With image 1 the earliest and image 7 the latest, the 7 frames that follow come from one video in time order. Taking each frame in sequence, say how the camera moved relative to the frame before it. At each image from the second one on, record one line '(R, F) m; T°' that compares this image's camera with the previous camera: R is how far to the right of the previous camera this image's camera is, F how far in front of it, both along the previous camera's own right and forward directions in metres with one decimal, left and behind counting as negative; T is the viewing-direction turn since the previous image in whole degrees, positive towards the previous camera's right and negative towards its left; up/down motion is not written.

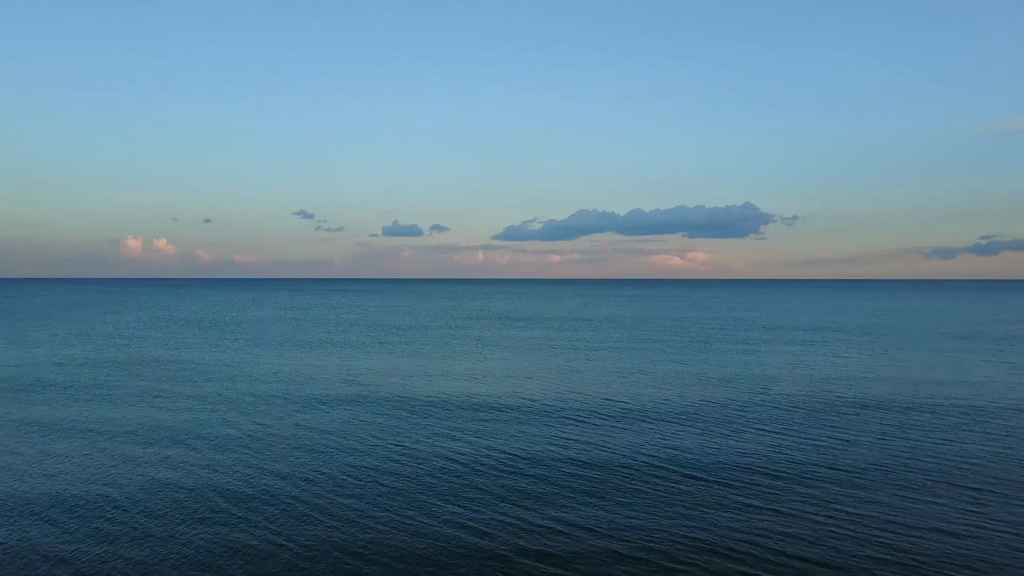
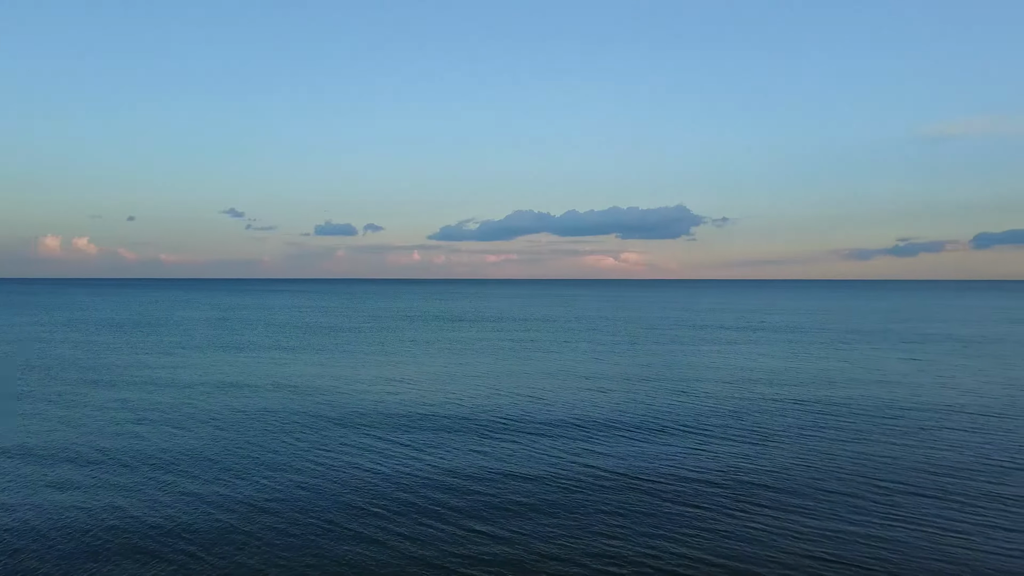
(+0.4, +0.2) m; +5°
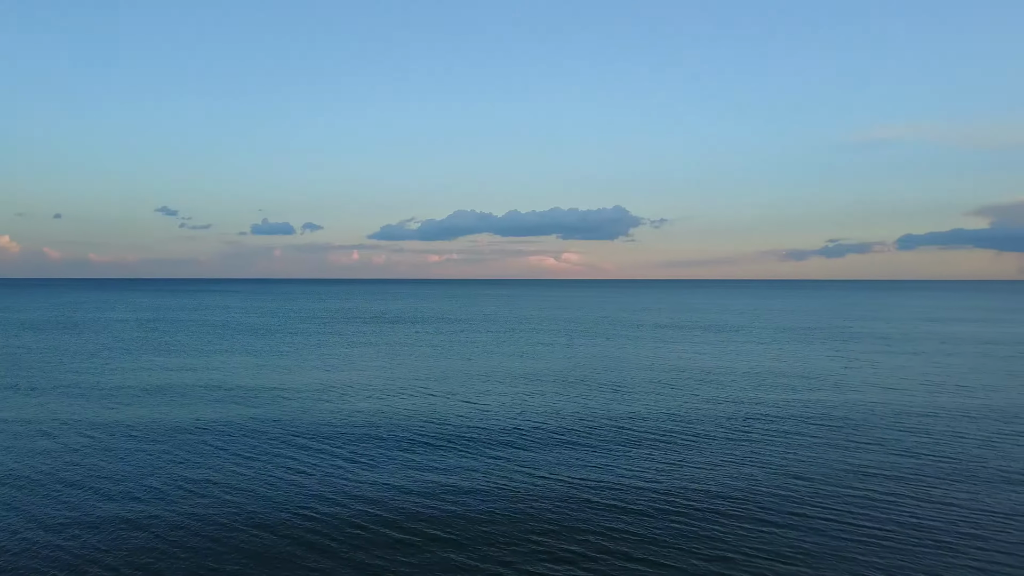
(-0.6, +0.2) m; +4°
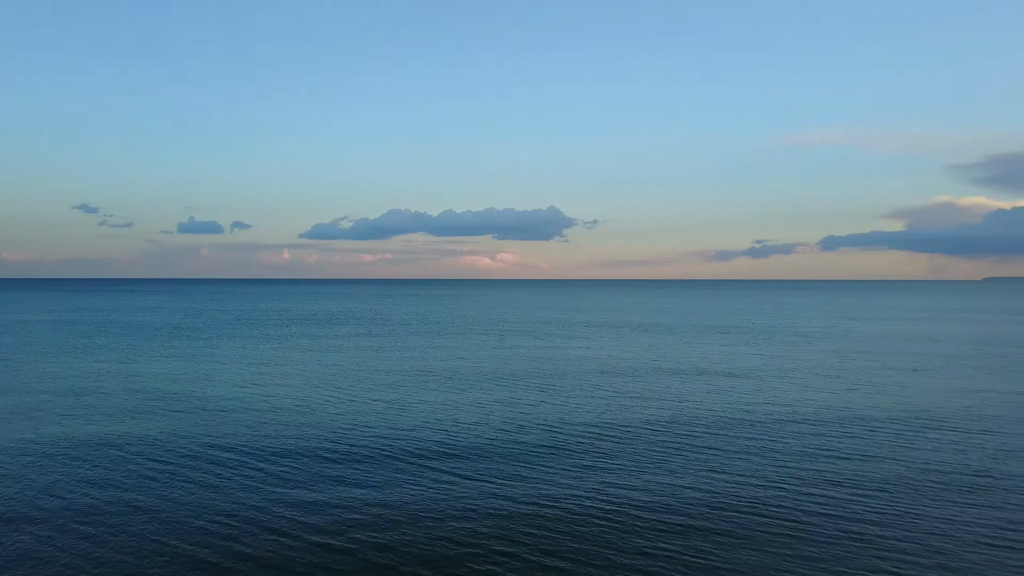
(-1.5, -0.4) m; +5°
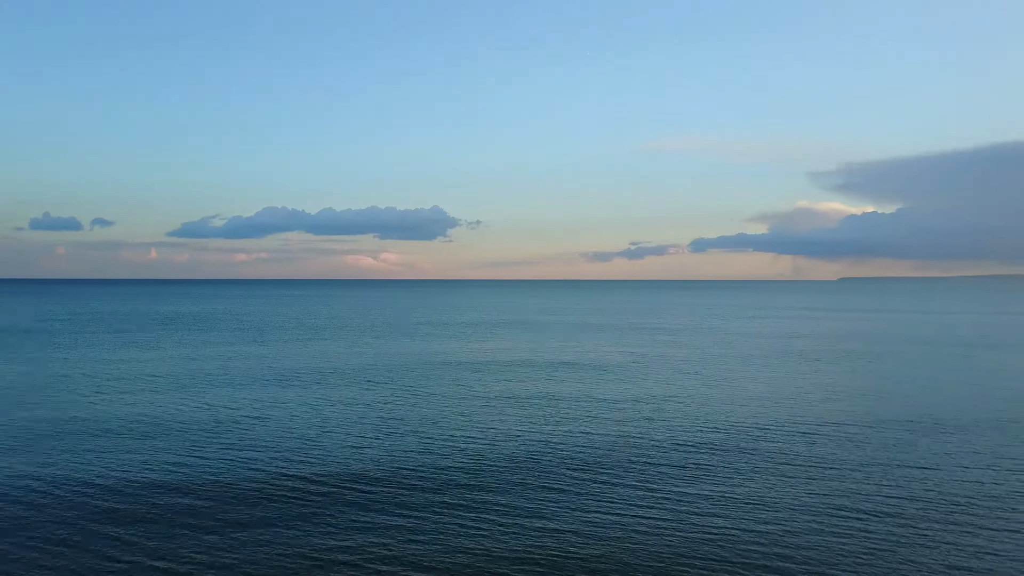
(+0.2, +0.2) m; +8°
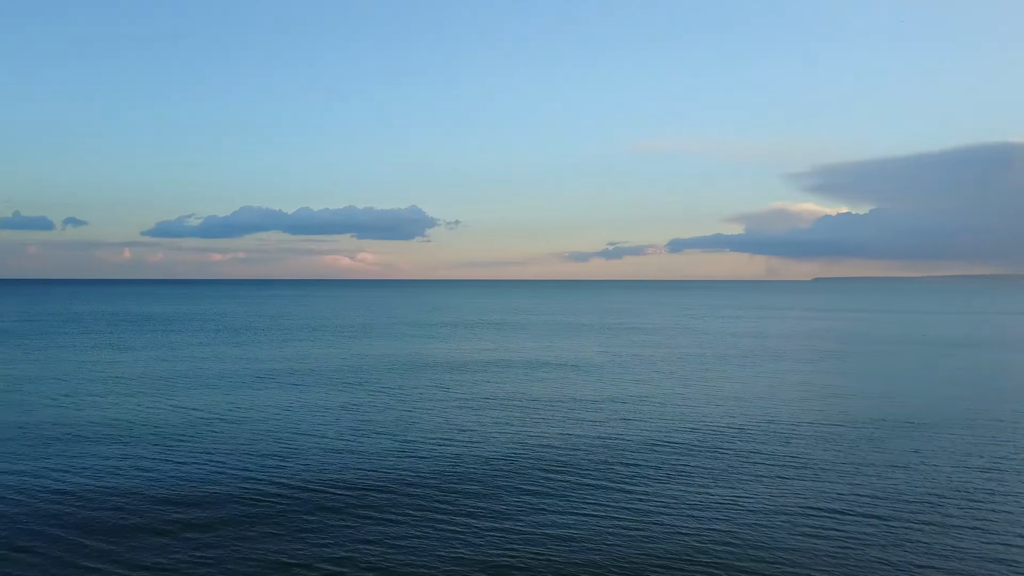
(+1.7, +0.5) m; -17°
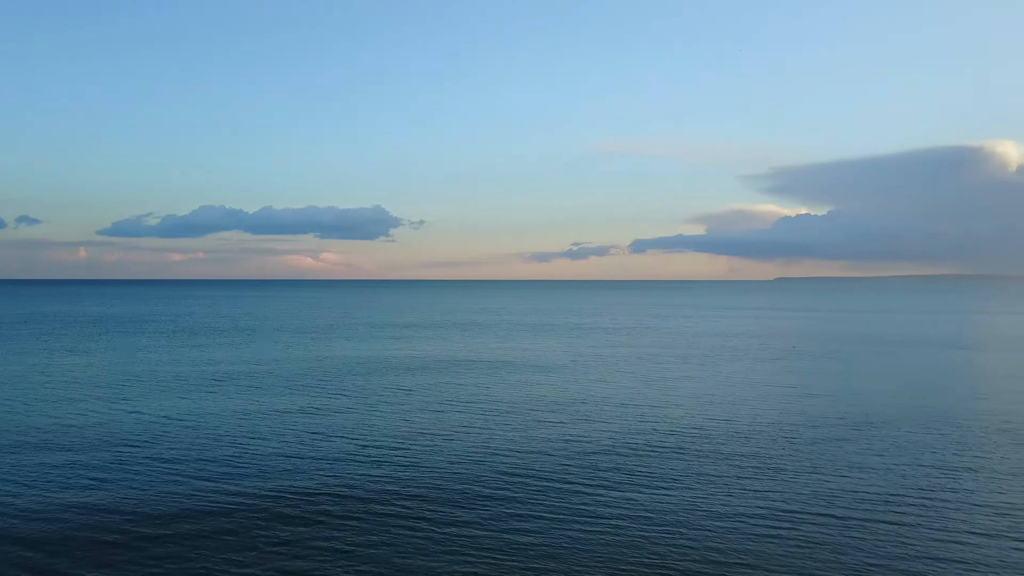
(+0.3, +0.1) m; +2°
